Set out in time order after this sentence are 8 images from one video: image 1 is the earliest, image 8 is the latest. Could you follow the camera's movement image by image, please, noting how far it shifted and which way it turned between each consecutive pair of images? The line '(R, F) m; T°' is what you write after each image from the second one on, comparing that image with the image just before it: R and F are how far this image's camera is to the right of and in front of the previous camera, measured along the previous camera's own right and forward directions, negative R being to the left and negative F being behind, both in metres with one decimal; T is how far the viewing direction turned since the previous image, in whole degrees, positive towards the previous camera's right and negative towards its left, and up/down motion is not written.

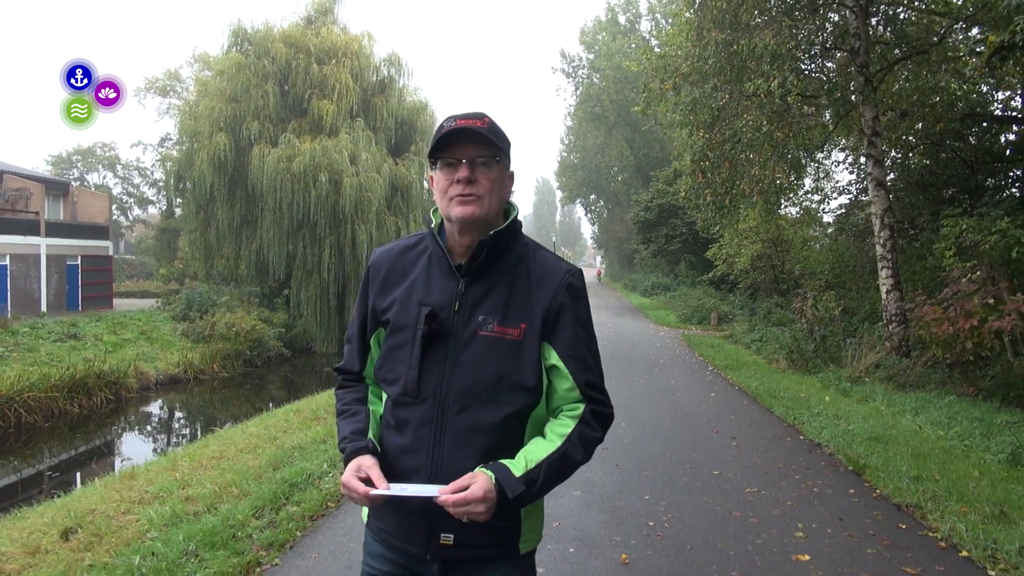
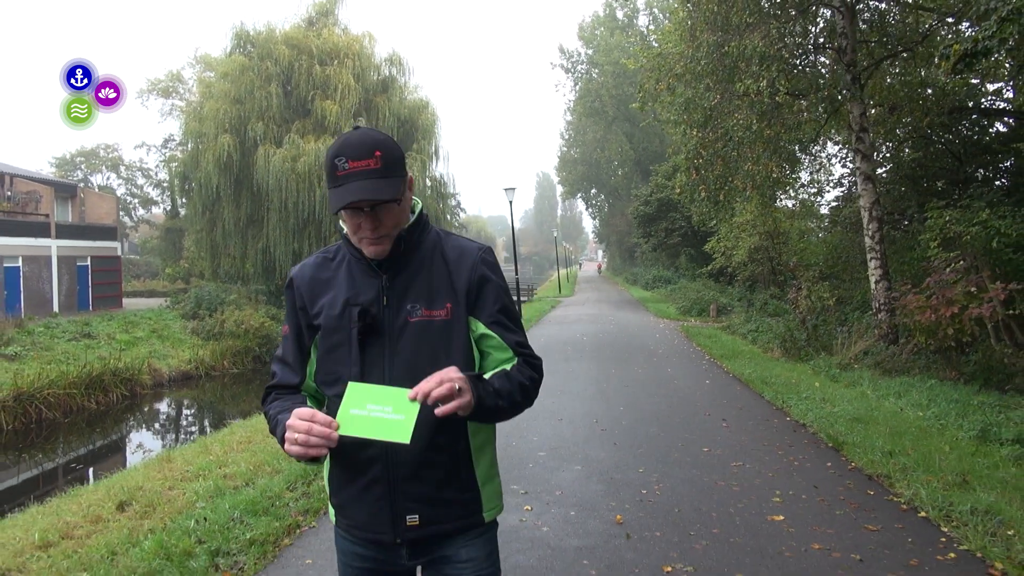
(0.0, -0.4) m; 0°
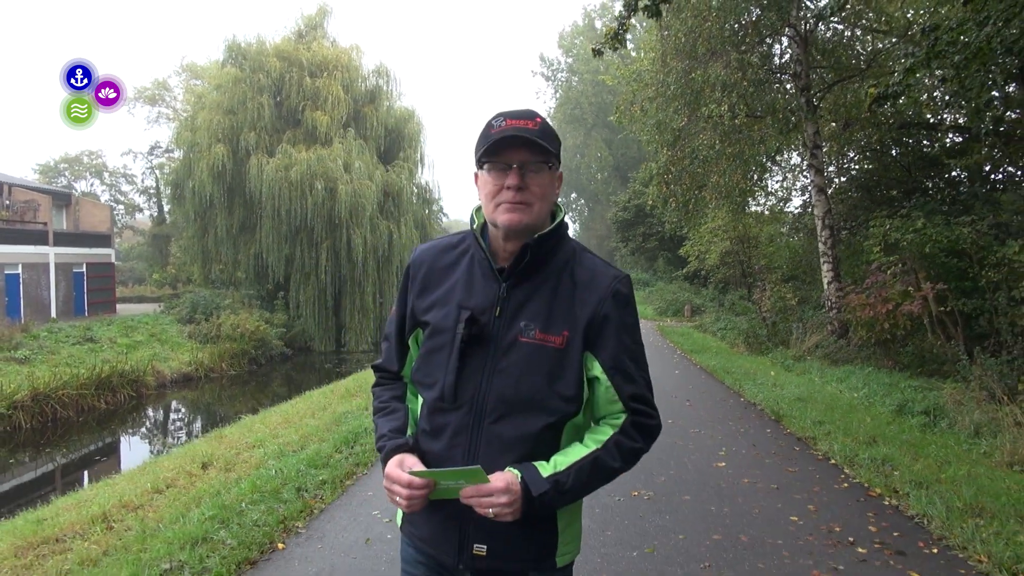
(-0.2, -1.1) m; +2°
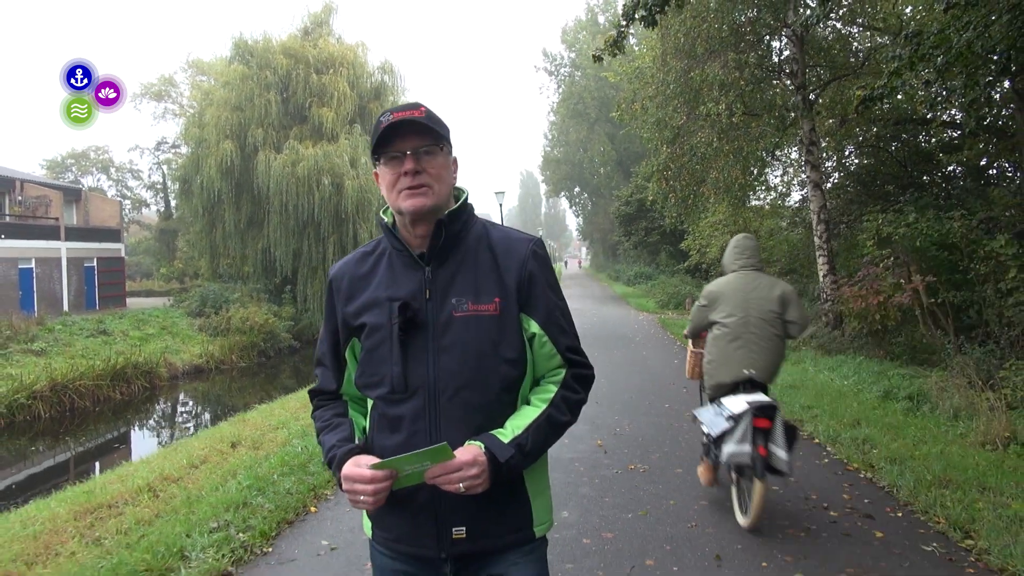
(0.0, -0.4) m; 0°
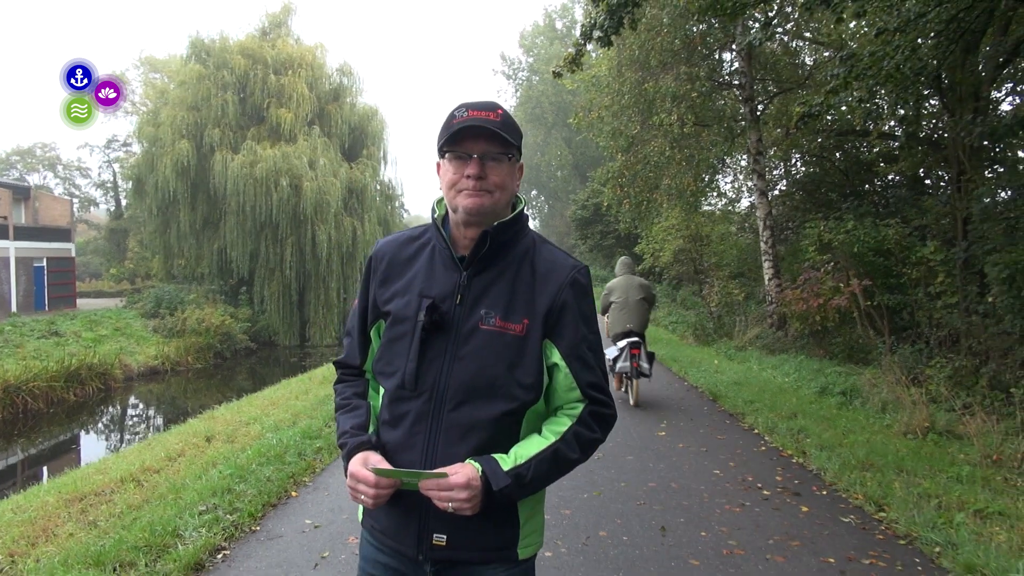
(-0.1, -0.4) m; +4°
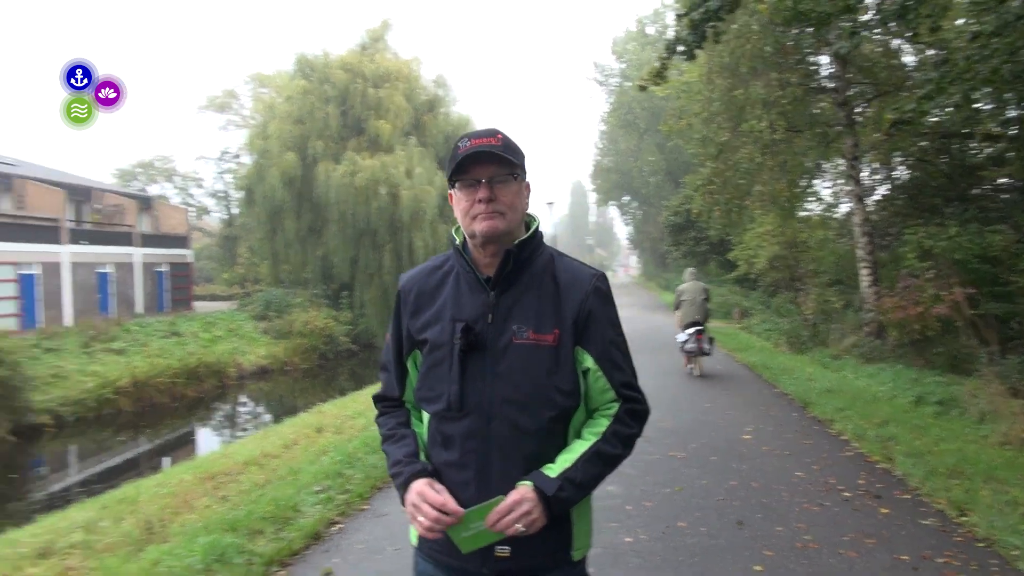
(0.0, -0.3) m; -7°
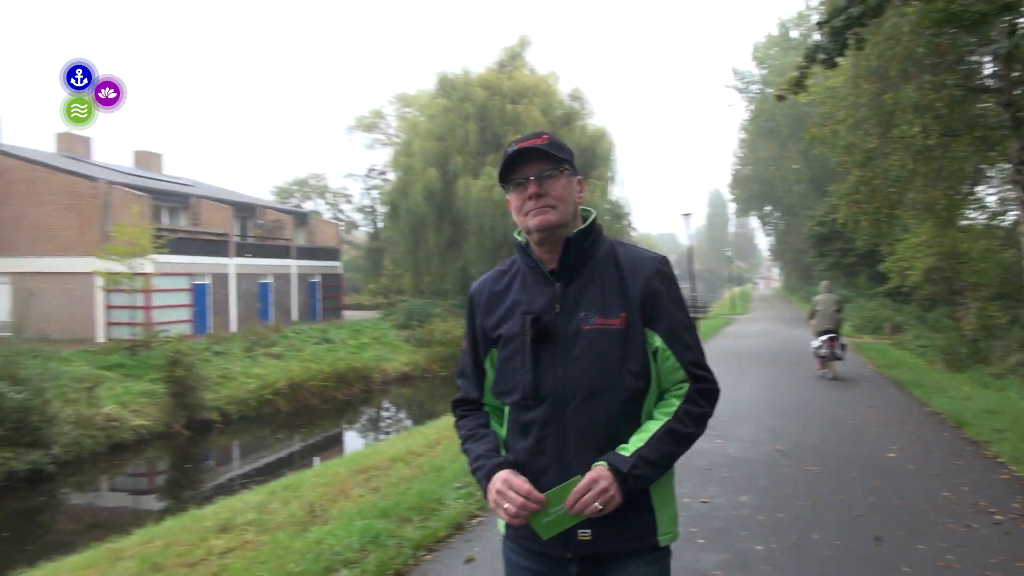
(0.0, -0.3) m; -11°
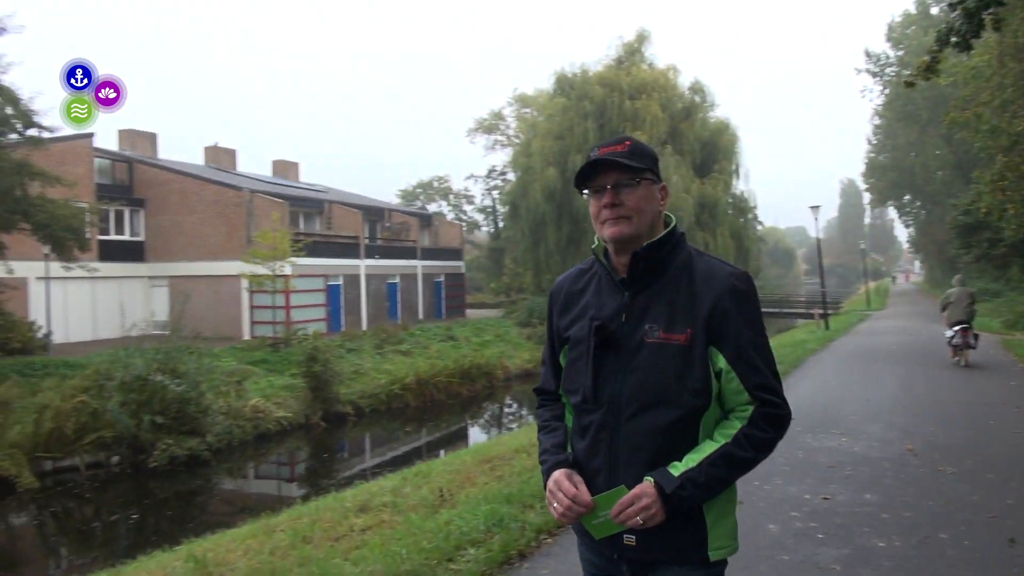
(+0.1, -0.3) m; -10°
